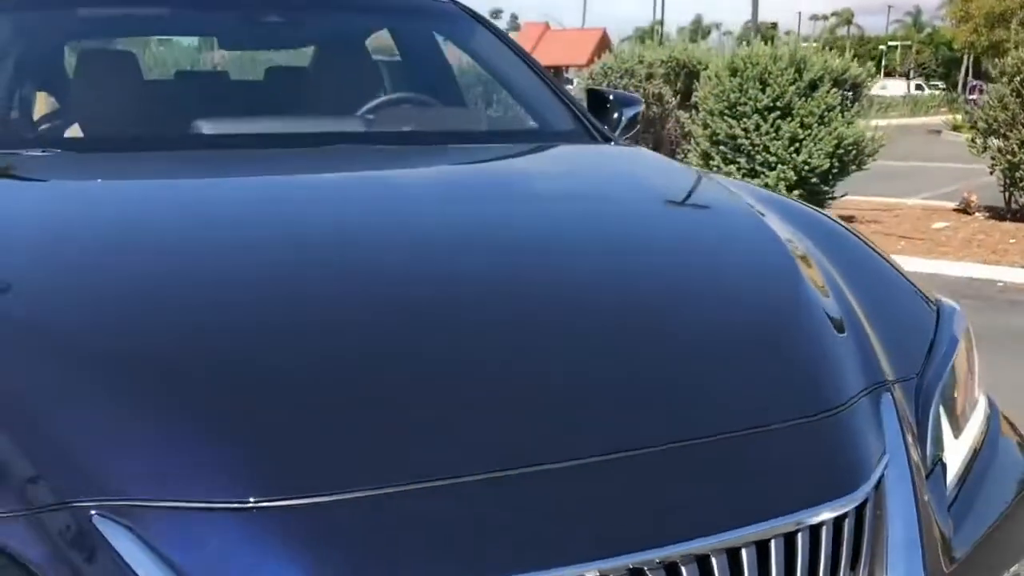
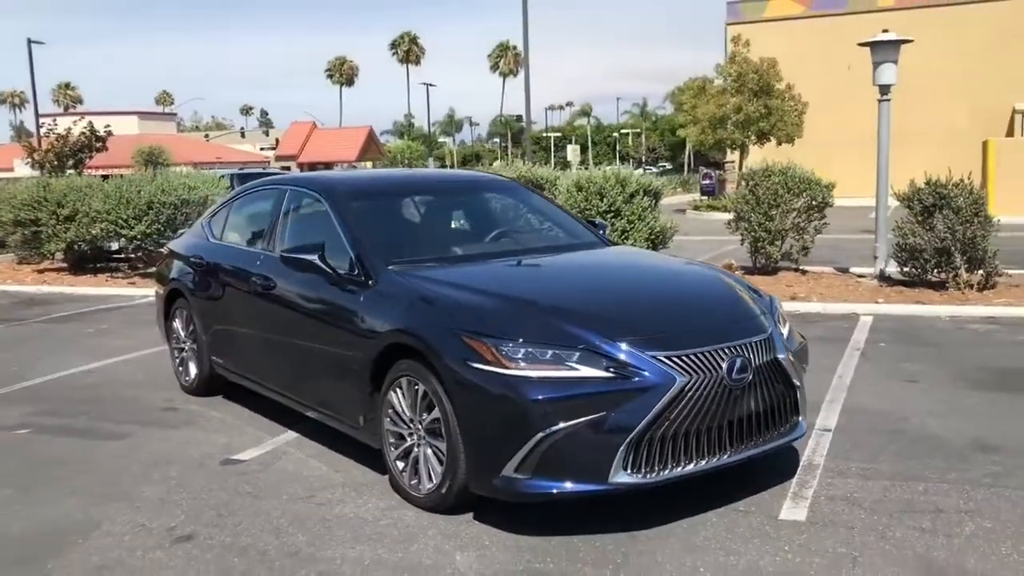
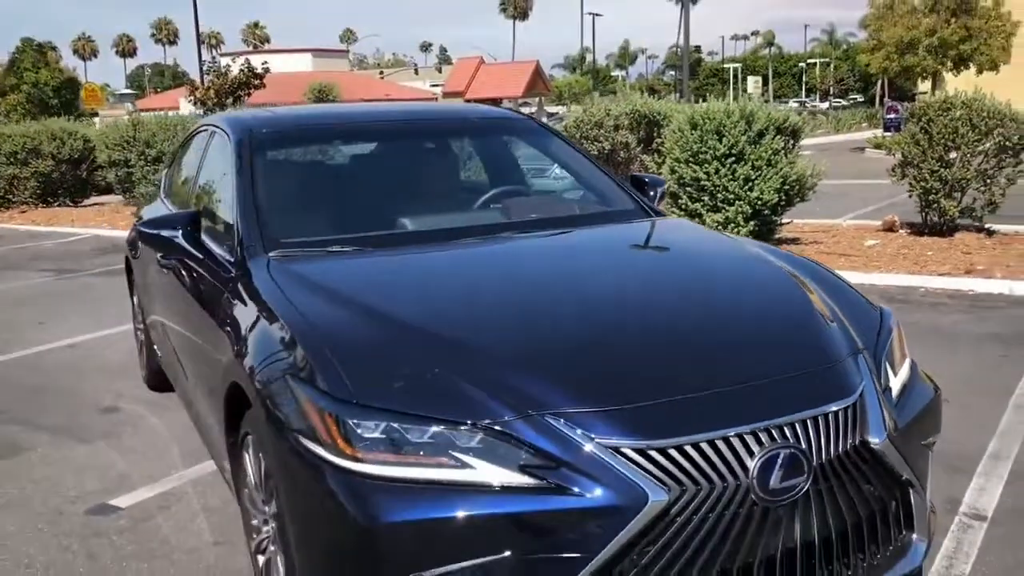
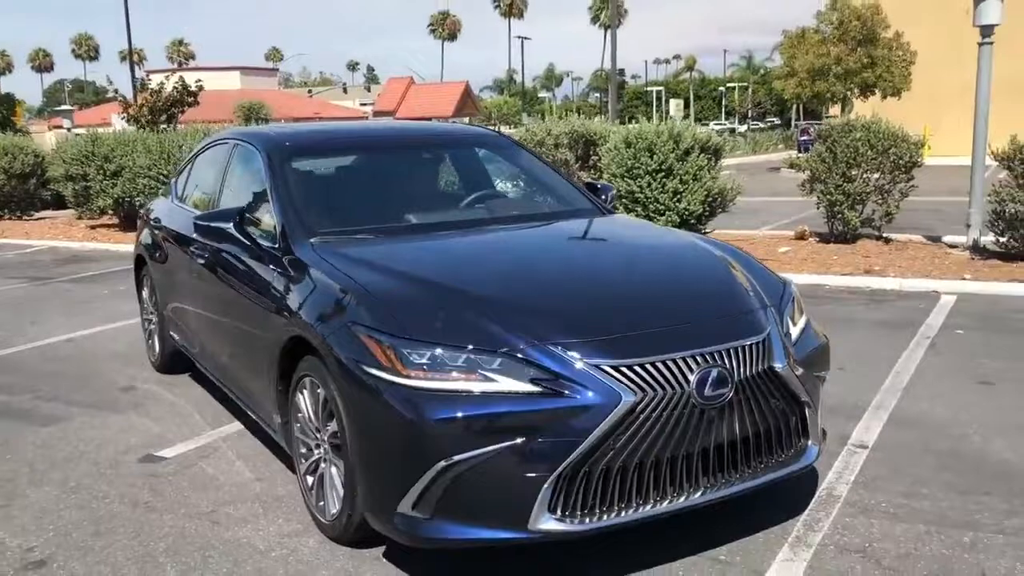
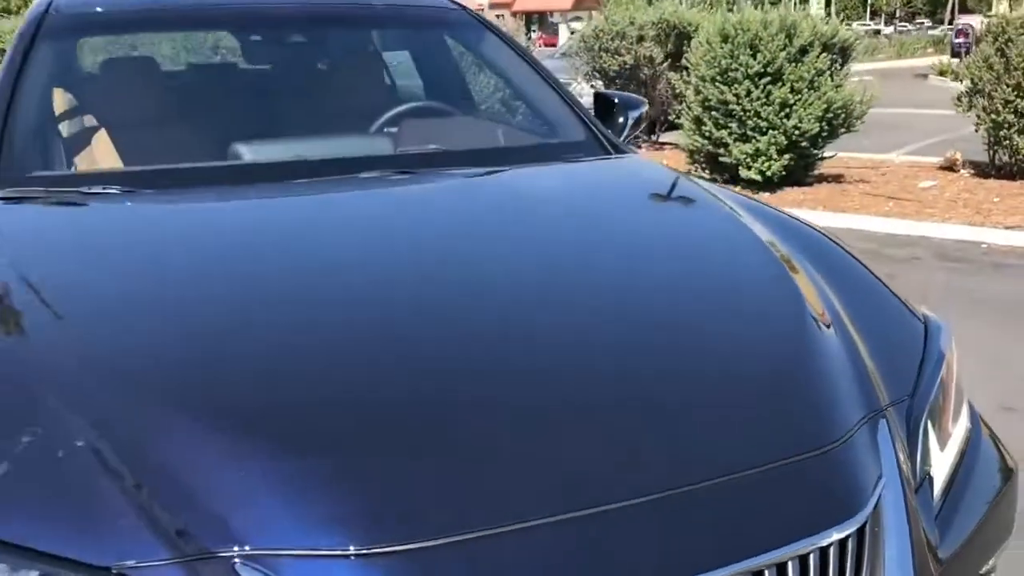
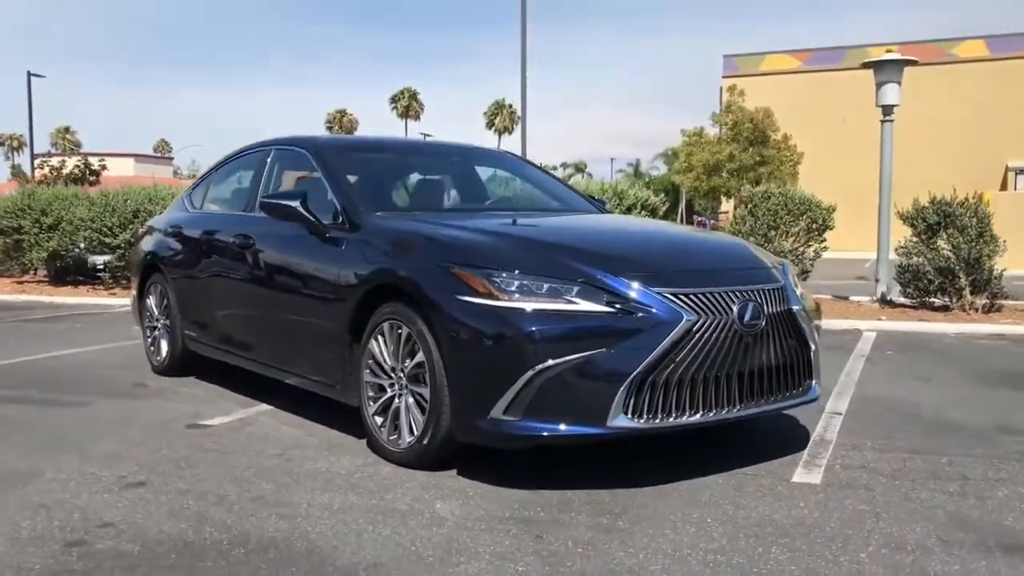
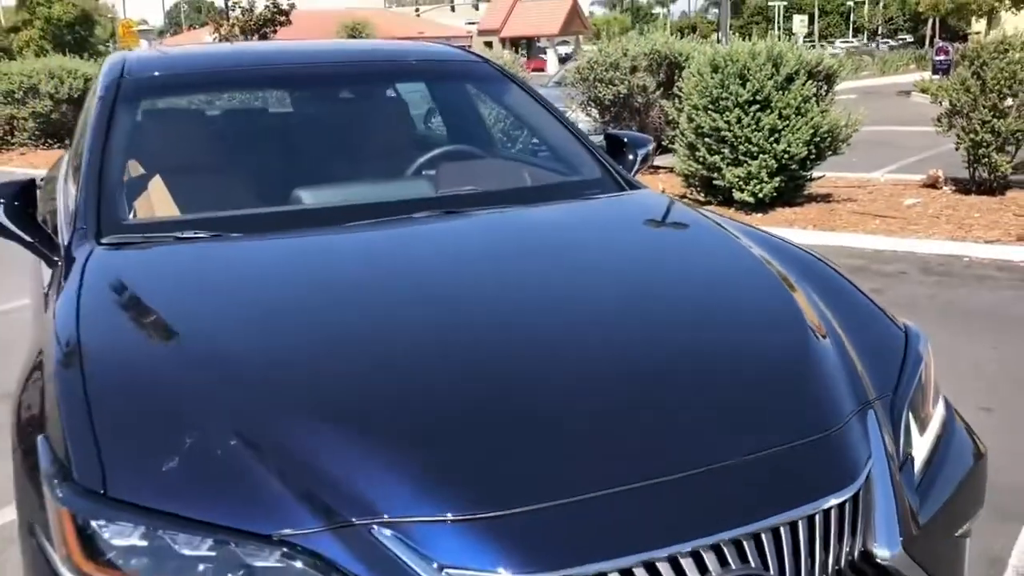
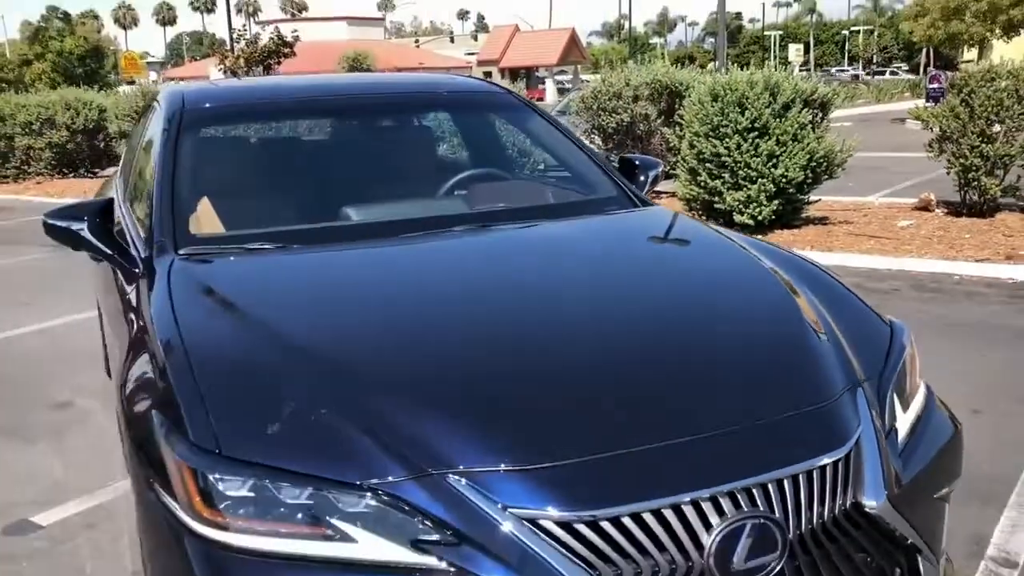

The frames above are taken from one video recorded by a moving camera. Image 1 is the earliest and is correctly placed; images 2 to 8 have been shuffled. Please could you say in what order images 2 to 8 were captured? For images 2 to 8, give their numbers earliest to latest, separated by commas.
5, 7, 8, 3, 4, 2, 6
